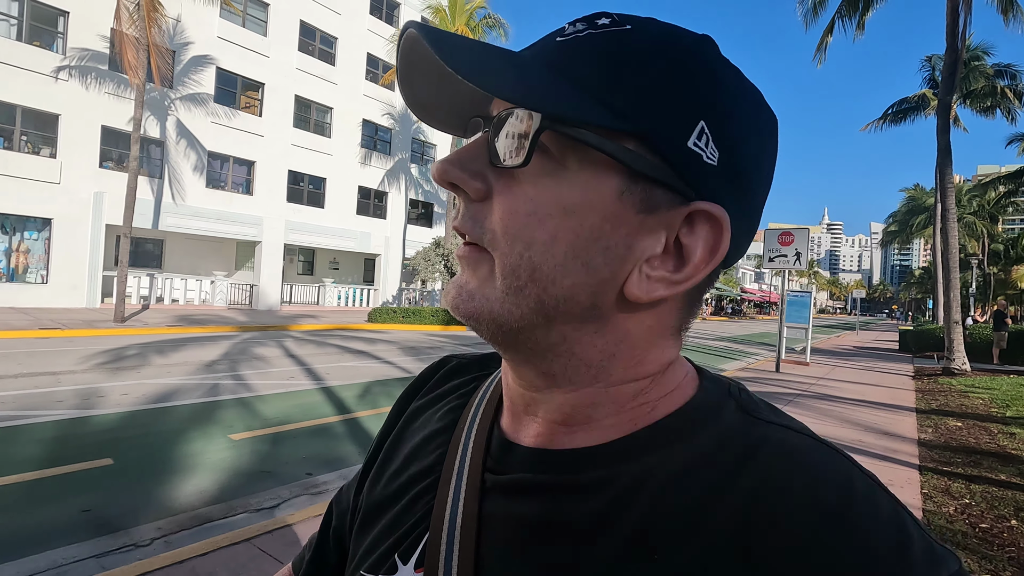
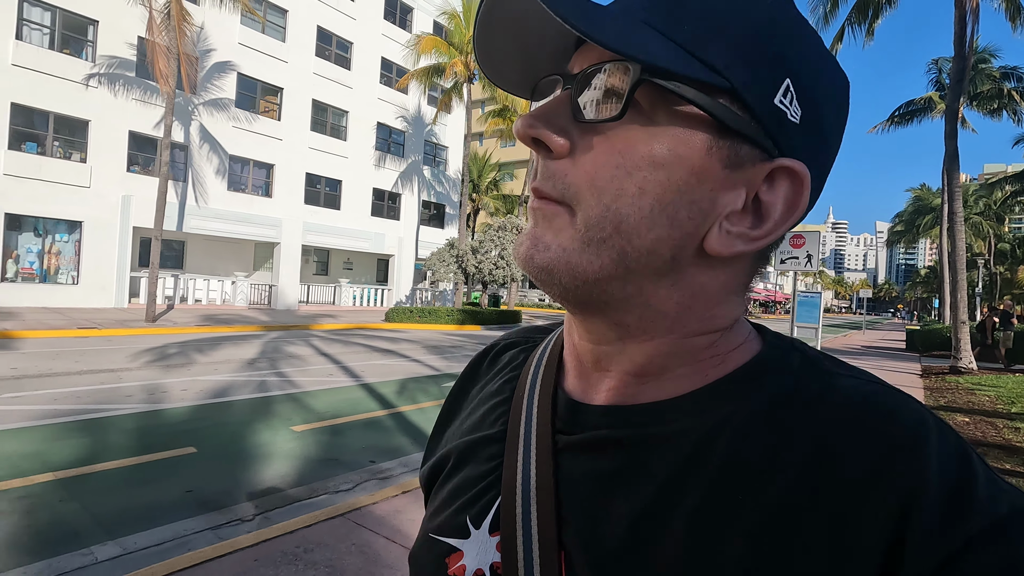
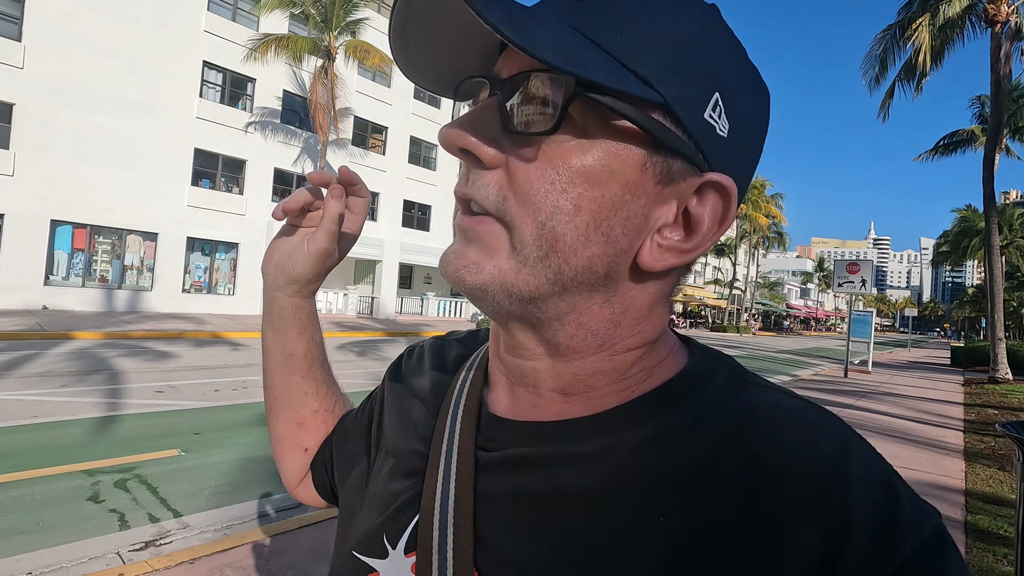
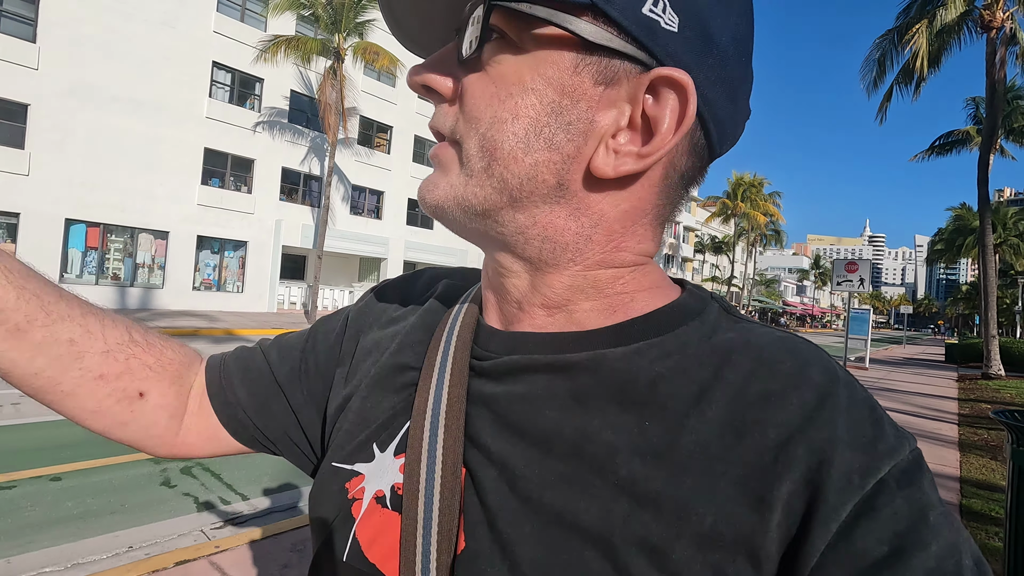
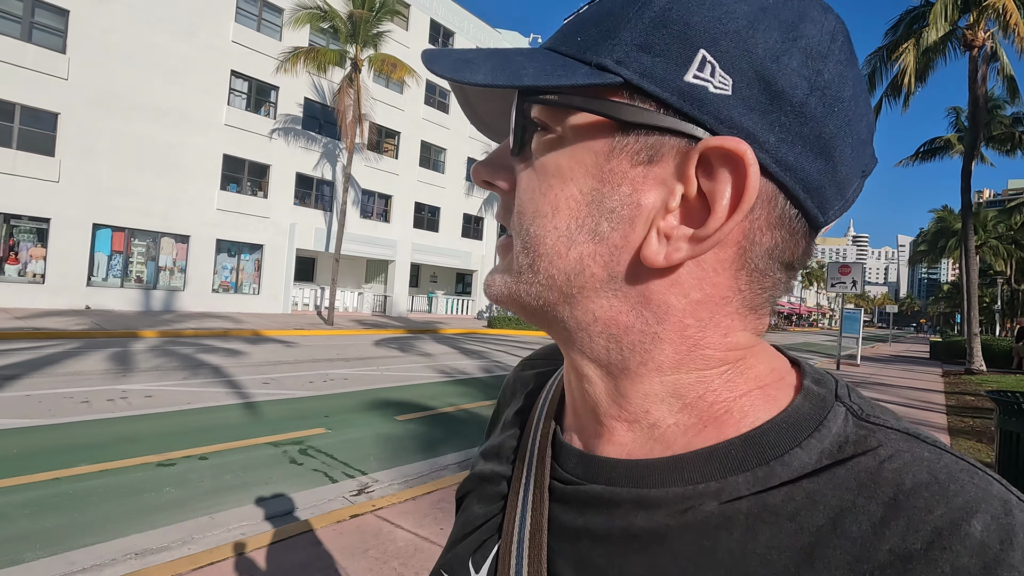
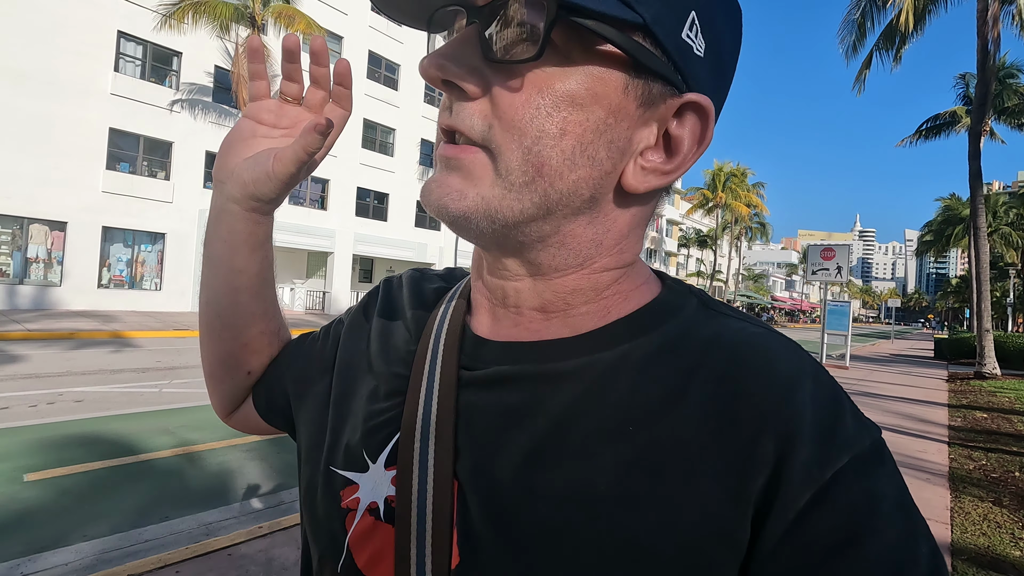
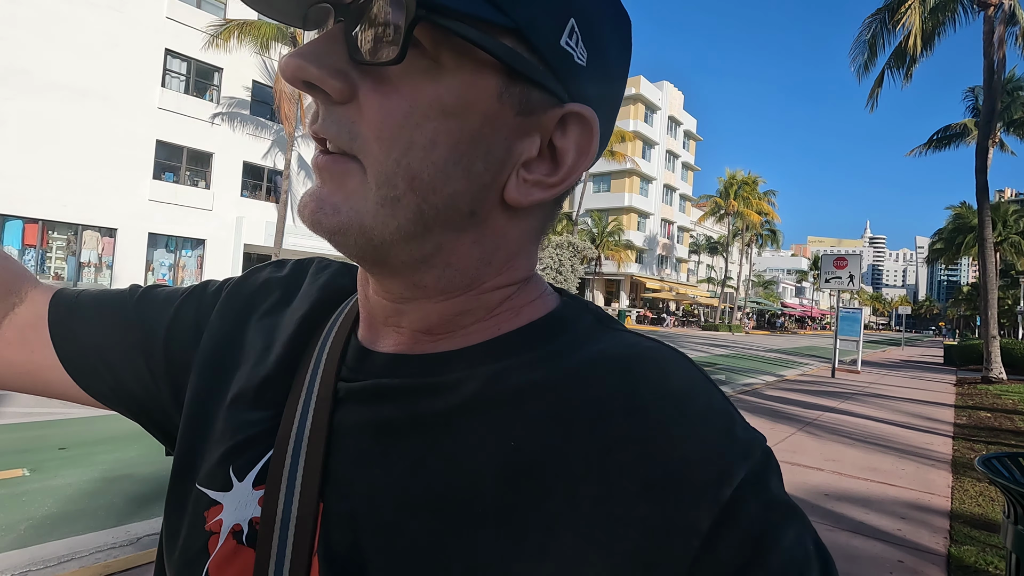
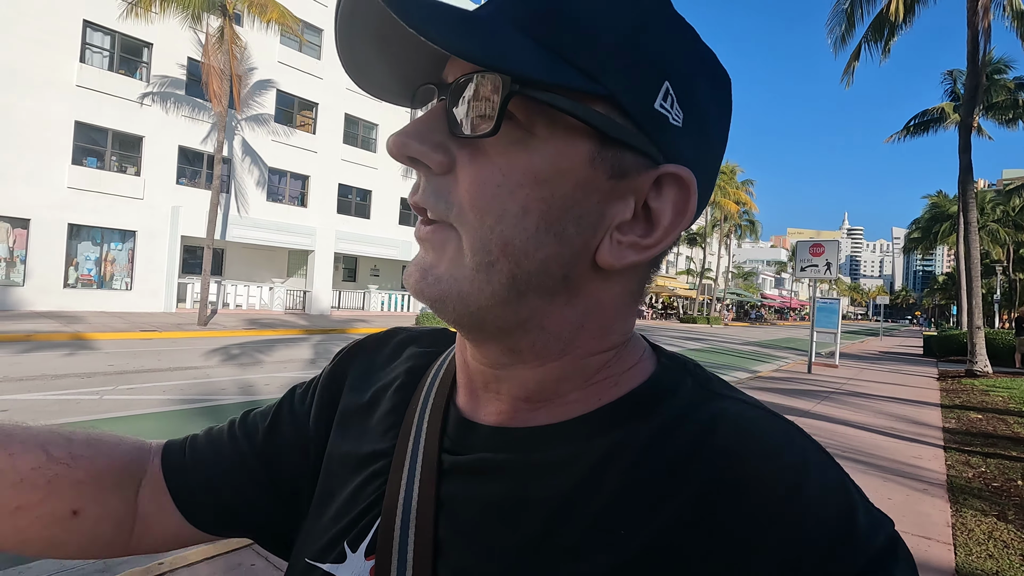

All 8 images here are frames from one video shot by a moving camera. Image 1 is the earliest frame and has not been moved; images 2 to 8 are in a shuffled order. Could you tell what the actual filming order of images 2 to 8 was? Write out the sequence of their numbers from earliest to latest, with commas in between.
2, 8, 6, 7, 3, 4, 5
